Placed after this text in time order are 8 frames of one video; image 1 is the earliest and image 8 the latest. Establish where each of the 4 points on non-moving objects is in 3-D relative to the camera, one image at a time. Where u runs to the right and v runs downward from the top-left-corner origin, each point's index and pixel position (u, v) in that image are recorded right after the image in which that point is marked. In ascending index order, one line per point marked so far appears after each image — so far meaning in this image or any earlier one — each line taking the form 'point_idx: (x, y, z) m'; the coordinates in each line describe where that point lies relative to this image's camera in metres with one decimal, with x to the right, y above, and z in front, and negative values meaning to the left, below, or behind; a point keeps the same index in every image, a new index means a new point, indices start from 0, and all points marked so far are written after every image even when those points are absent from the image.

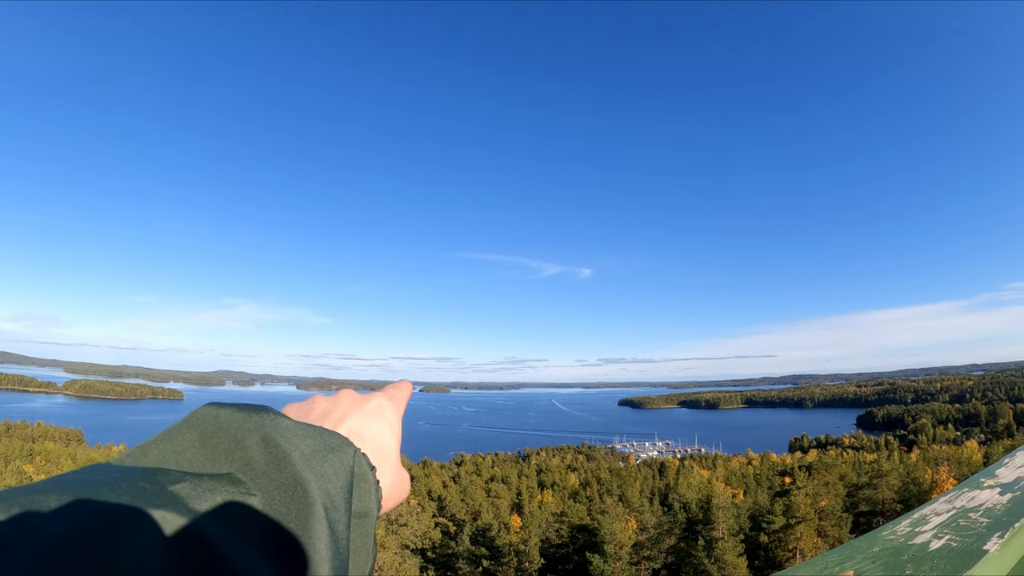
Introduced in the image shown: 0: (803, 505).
0: (+11.1, -8.3, +19.4) m
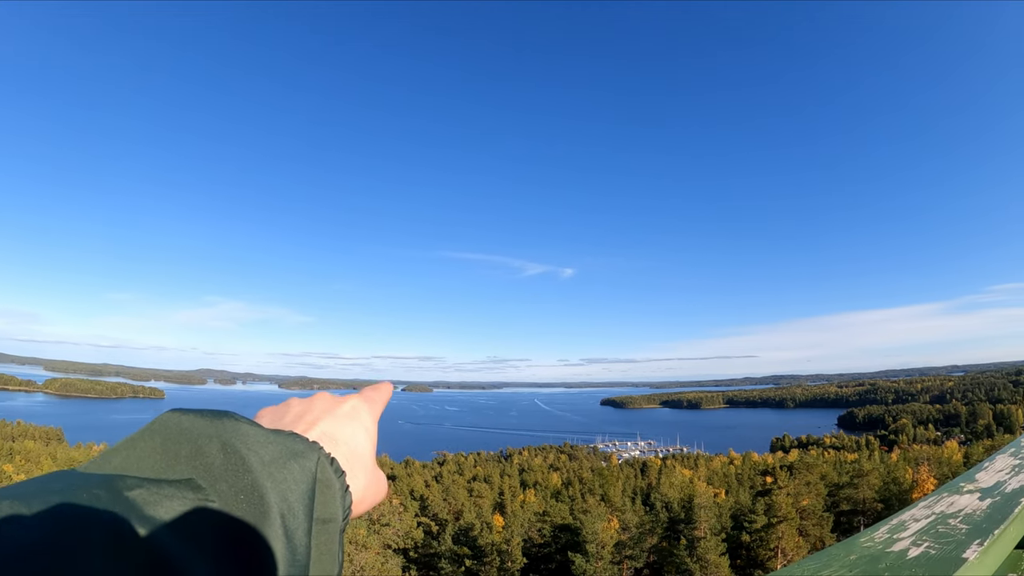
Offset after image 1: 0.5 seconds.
0: (+10.5, -8.3, +19.5) m
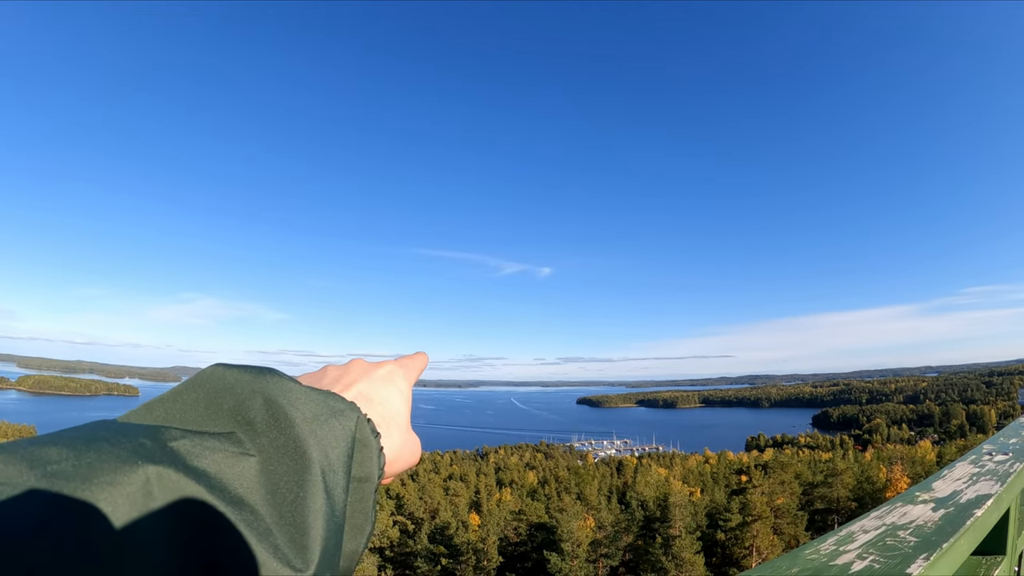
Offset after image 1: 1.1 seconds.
0: (+9.6, -8.4, +19.7) m
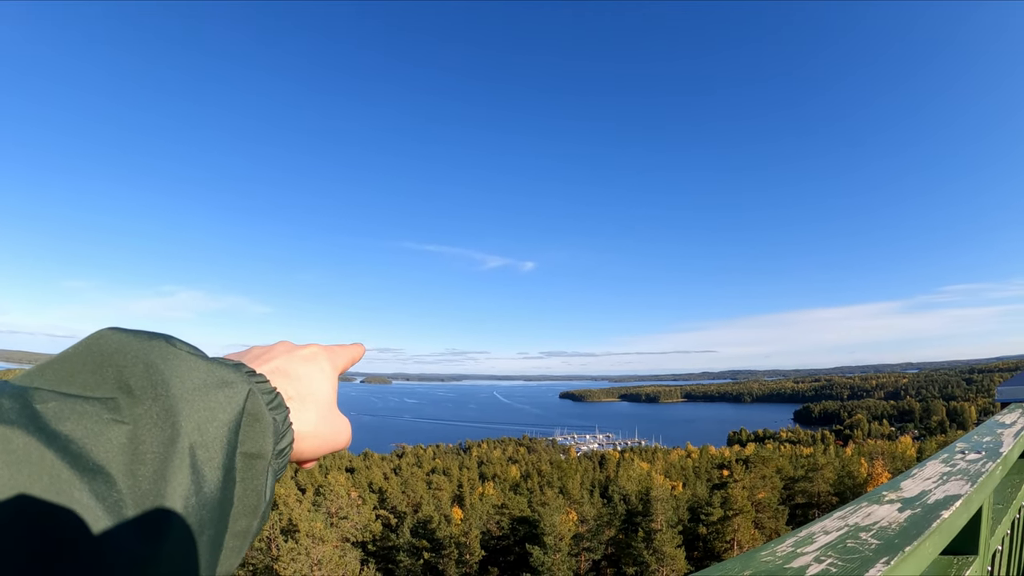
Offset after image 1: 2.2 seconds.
0: (+9.0, -8.2, +19.9) m
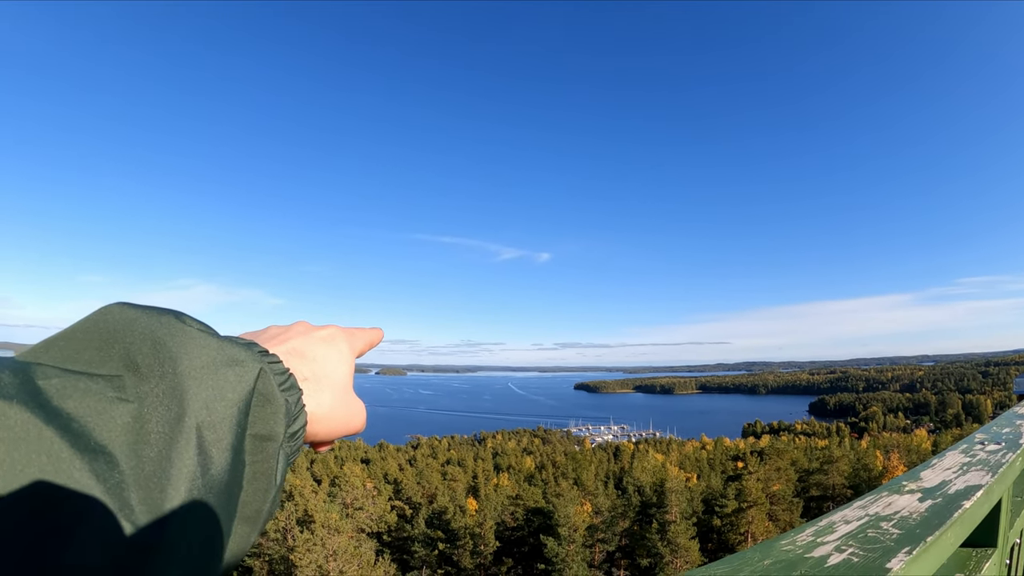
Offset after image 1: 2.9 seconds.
0: (+9.5, -7.9, +19.8) m
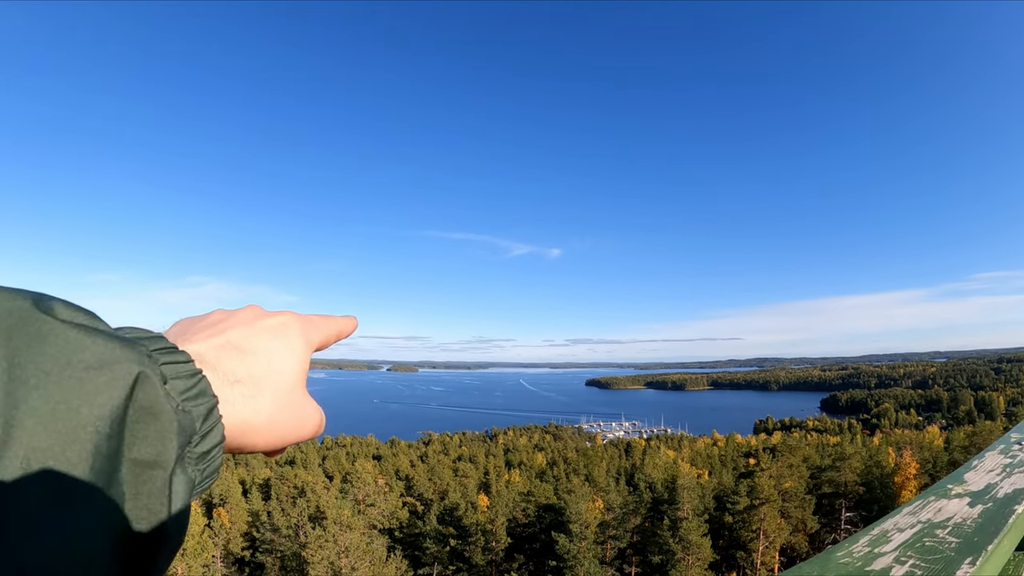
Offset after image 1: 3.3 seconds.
0: (+9.9, -7.7, +19.7) m
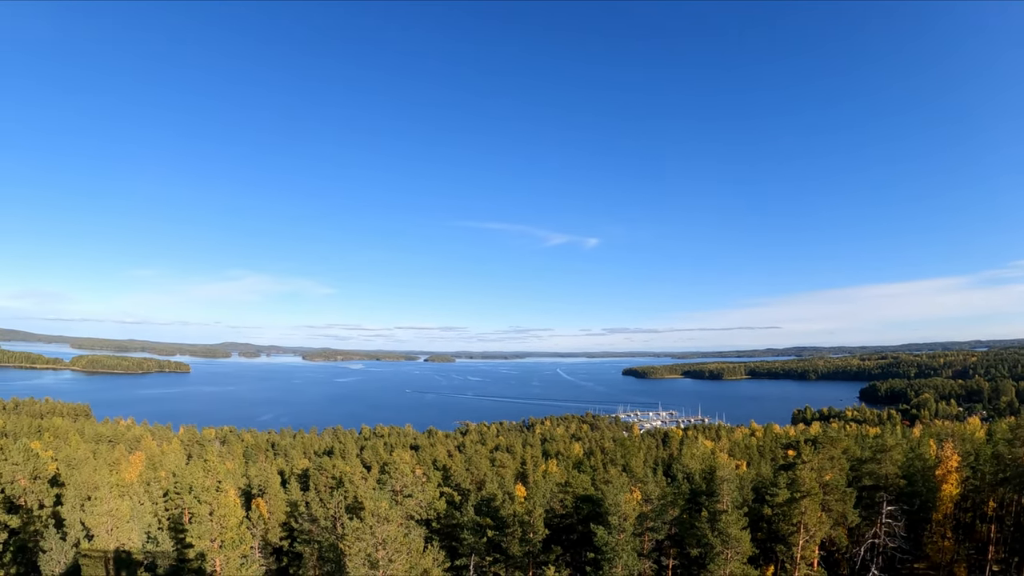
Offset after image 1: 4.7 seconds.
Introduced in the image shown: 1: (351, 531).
0: (+11.3, -7.3, +19.4) m
1: (-6.0, -9.0, +18.9) m
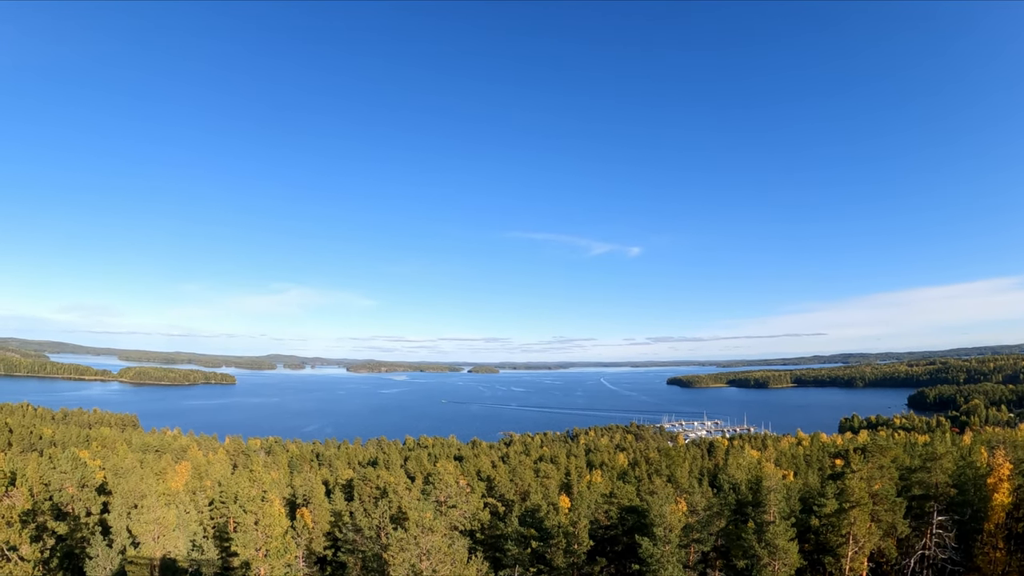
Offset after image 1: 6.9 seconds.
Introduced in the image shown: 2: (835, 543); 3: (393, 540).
0: (+12.9, -7.5, +19.0) m
1: (-4.4, -9.4, +19.0) m
2: (+12.3, -9.7, +19.3) m
3: (-4.5, -9.5, +19.1) m
